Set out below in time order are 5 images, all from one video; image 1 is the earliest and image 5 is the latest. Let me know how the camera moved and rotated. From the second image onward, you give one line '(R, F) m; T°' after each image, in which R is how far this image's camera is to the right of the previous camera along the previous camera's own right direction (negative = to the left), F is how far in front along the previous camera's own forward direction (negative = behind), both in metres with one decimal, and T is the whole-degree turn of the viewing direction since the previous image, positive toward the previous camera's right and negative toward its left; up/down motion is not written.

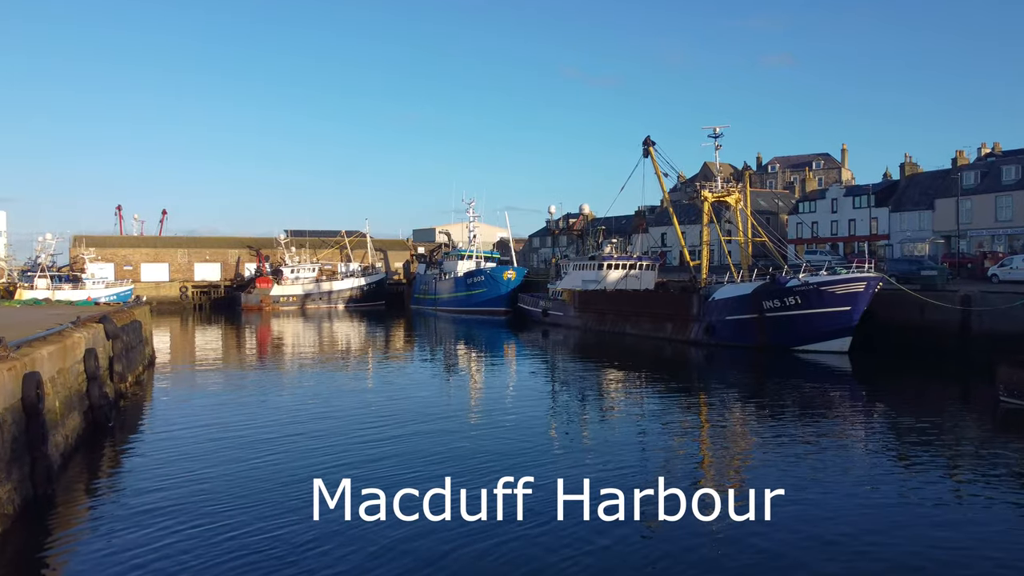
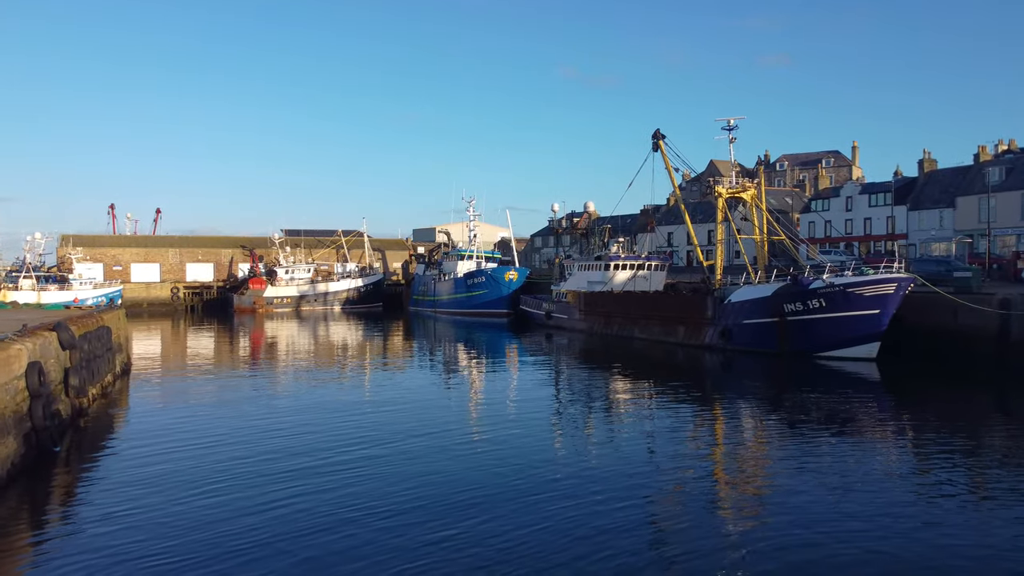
(0.0, +1.2) m; 0°
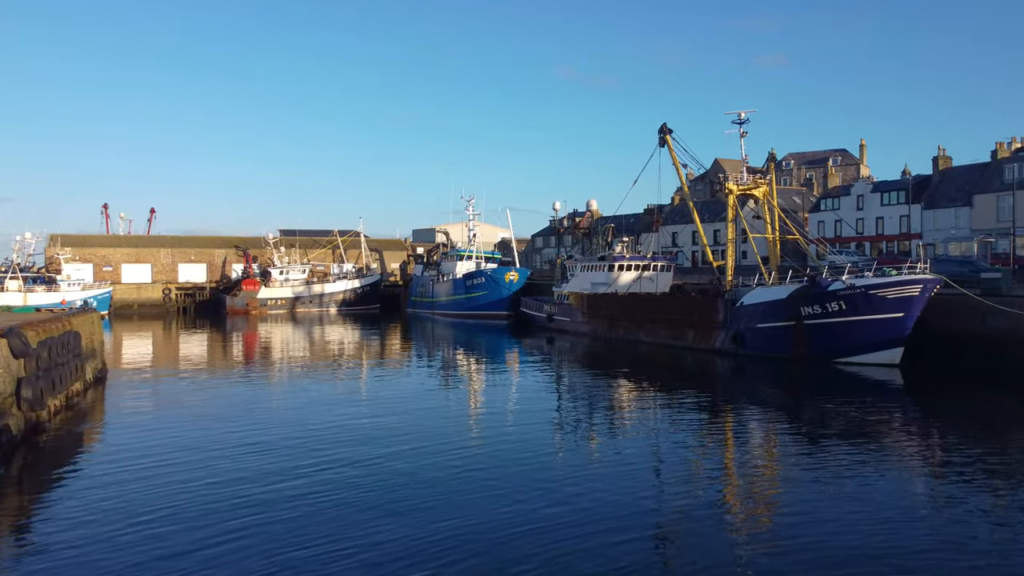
(0.0, +0.9) m; 0°
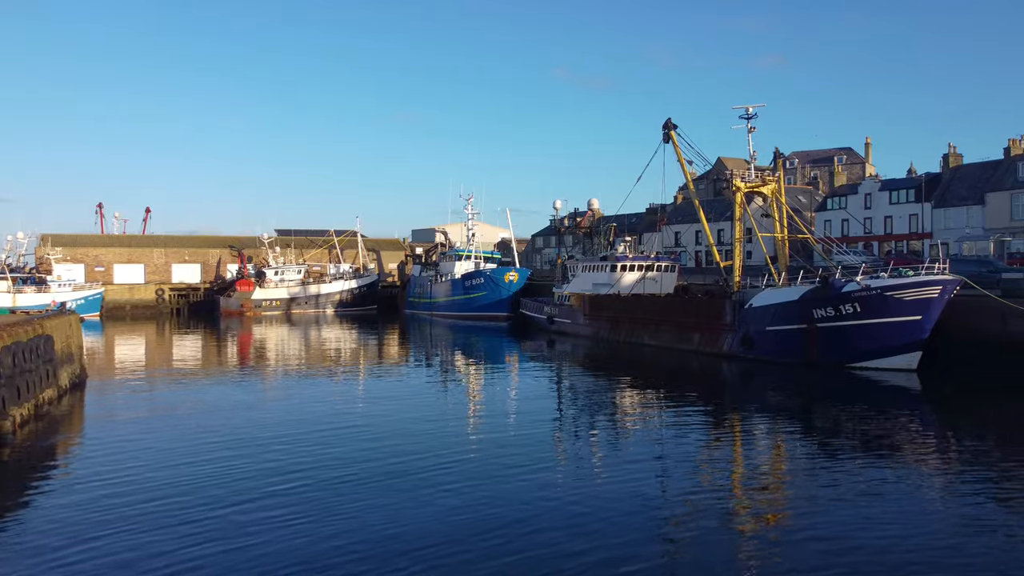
(0.0, +0.7) m; 0°
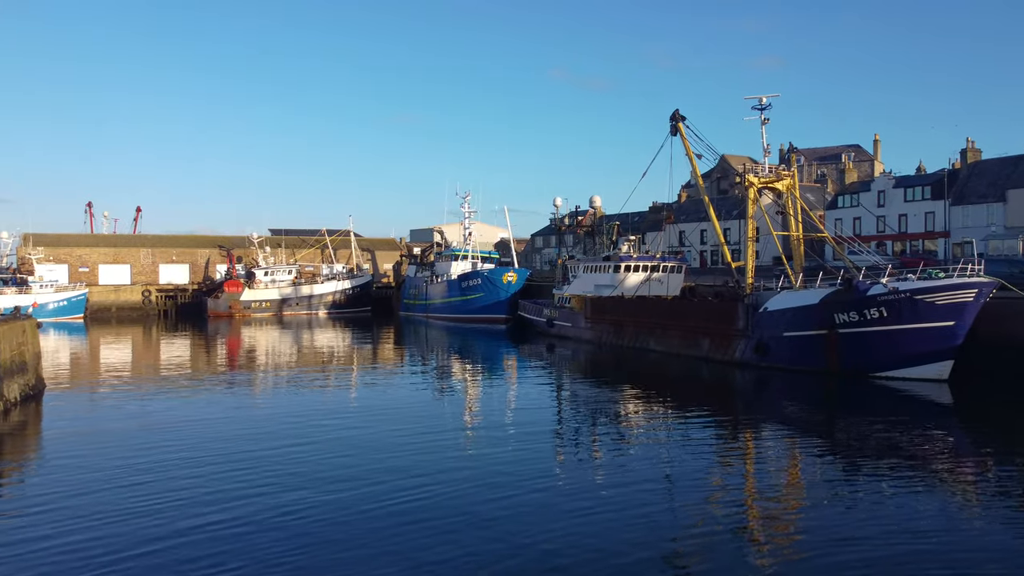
(+0.1, +1.2) m; 0°
